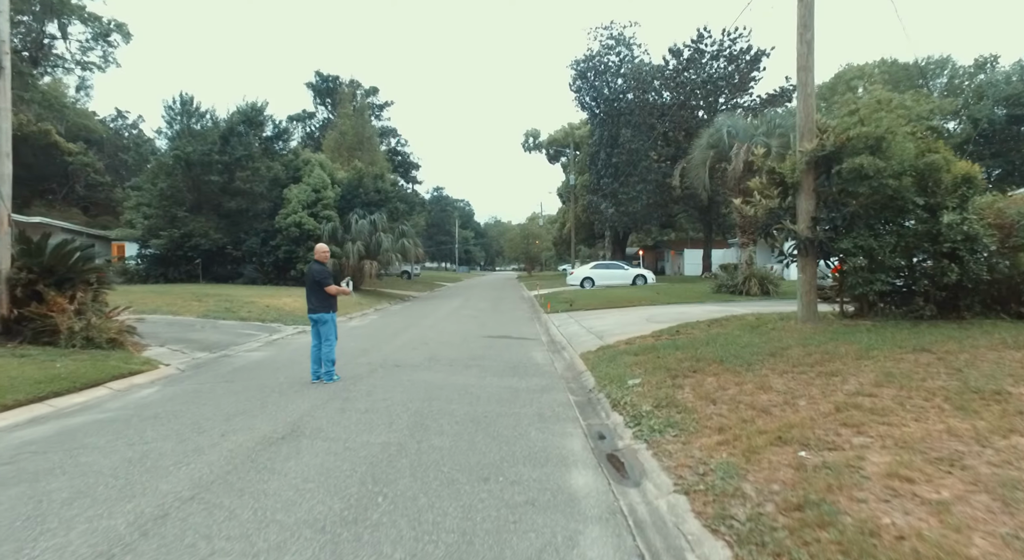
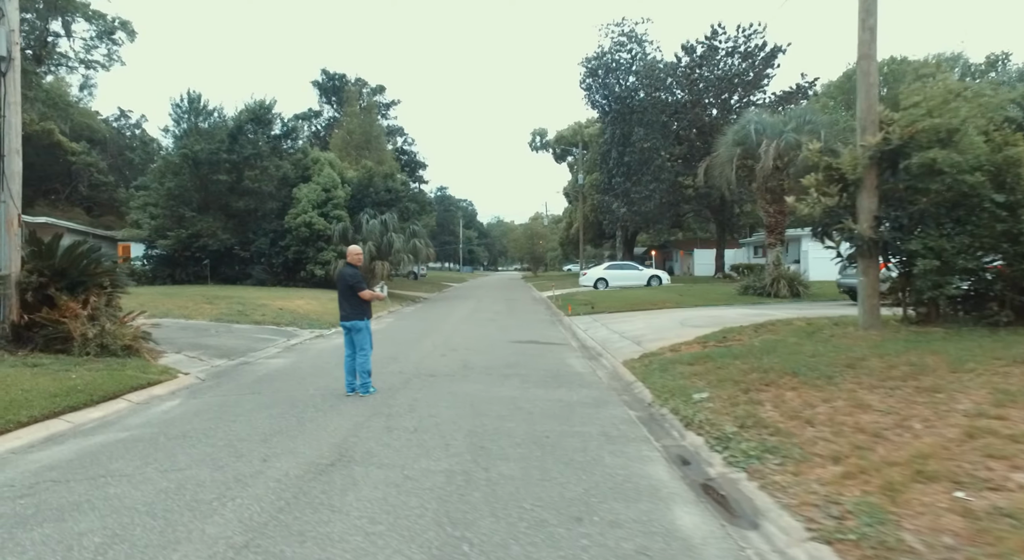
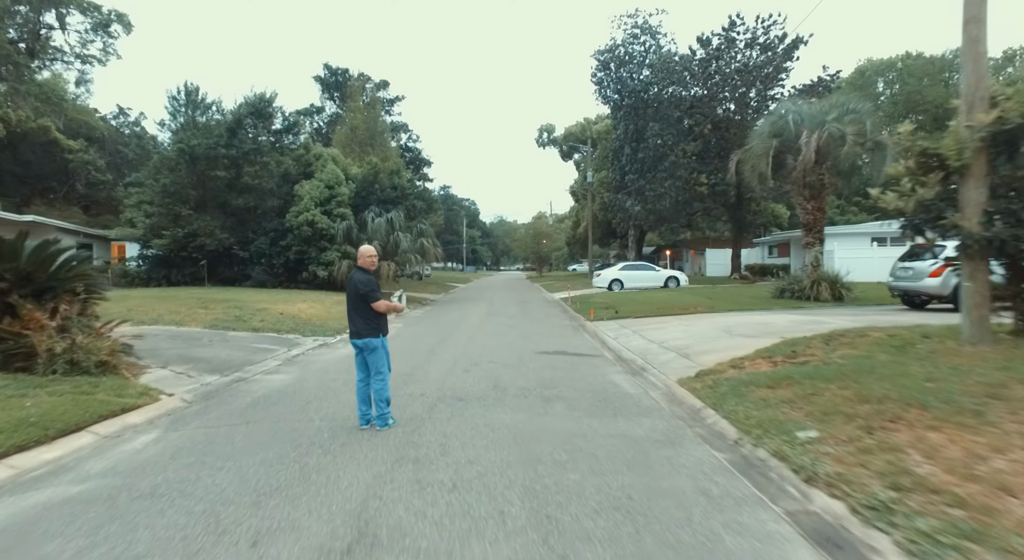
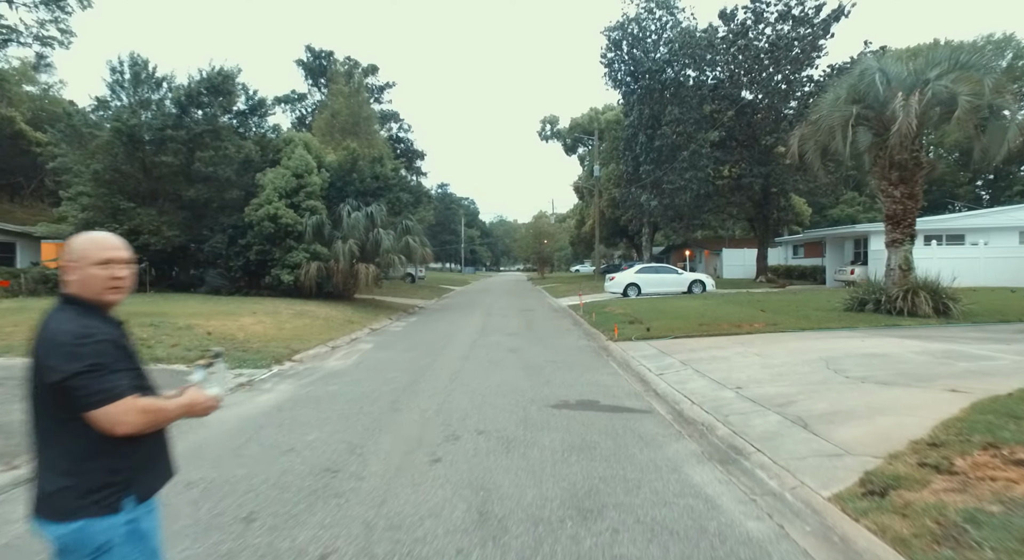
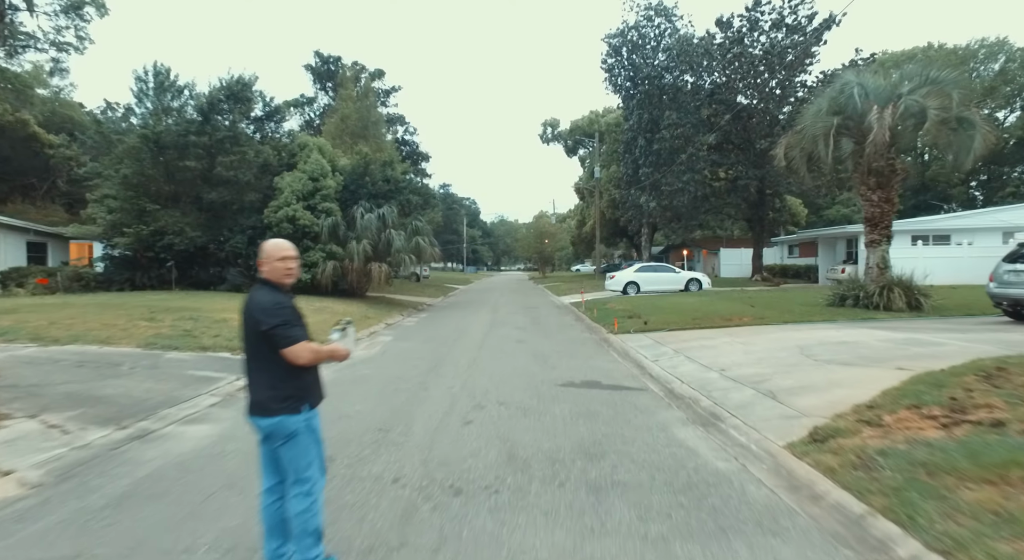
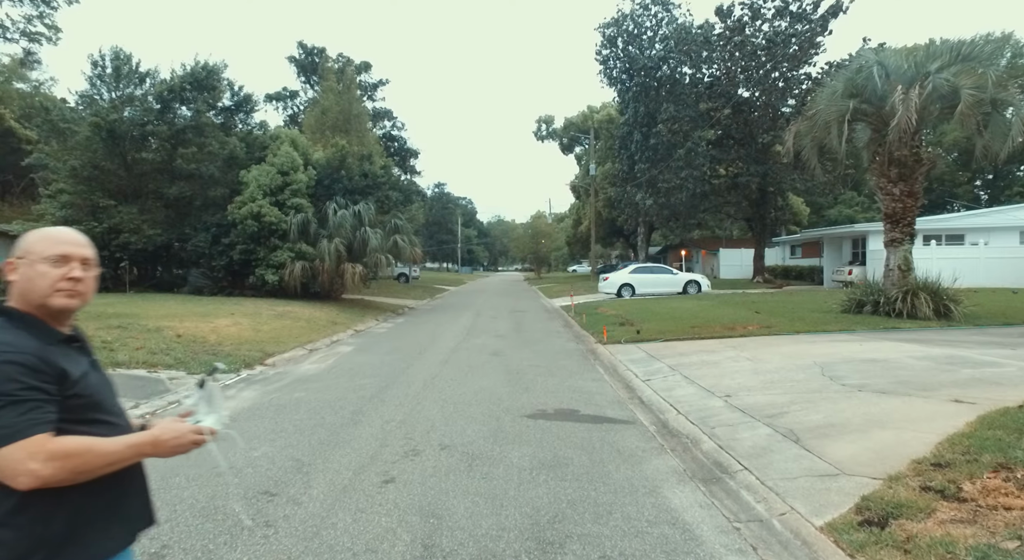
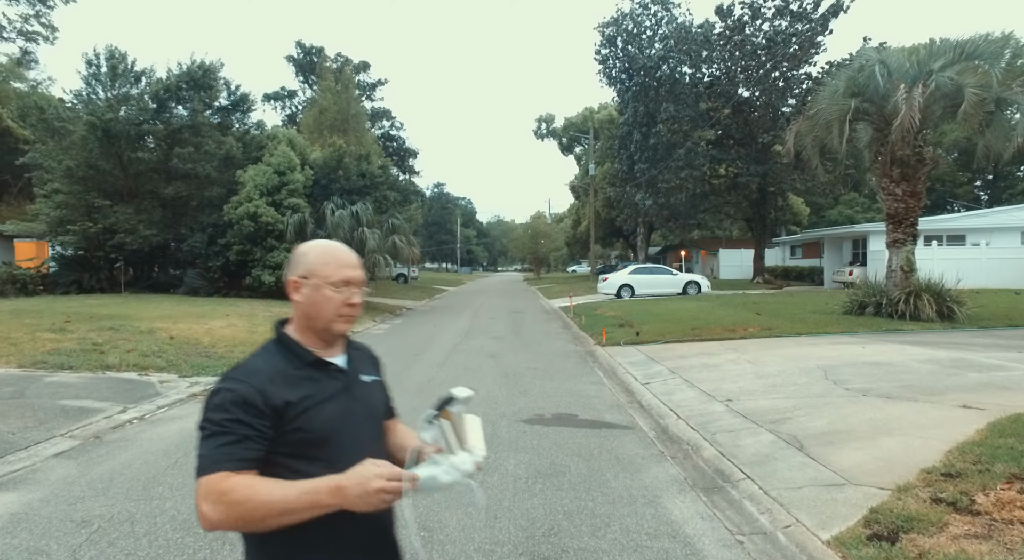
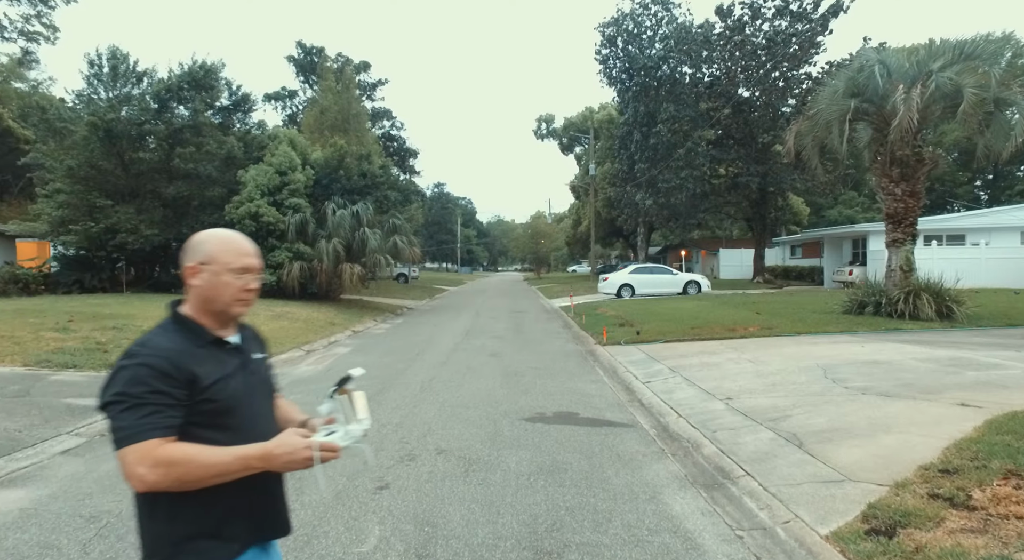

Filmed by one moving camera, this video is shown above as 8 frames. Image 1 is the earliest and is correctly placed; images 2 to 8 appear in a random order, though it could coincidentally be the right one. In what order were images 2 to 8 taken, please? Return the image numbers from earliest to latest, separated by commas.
2, 3, 5, 4, 6, 8, 7
